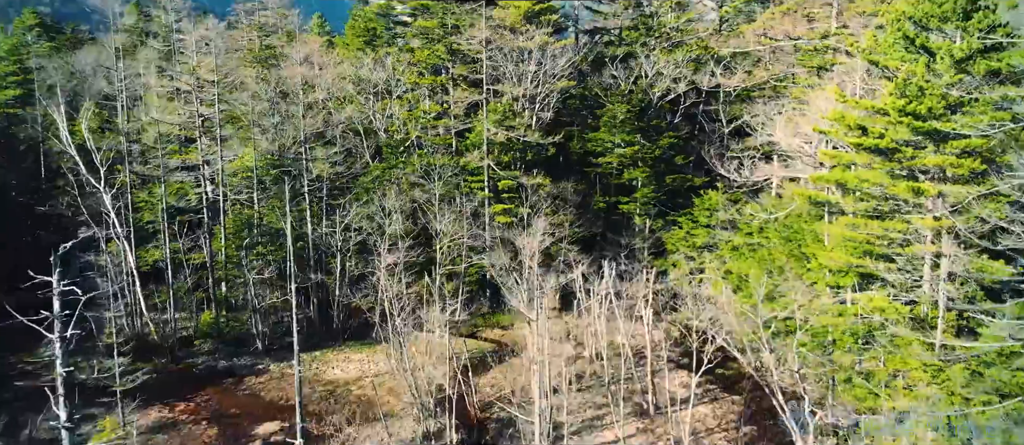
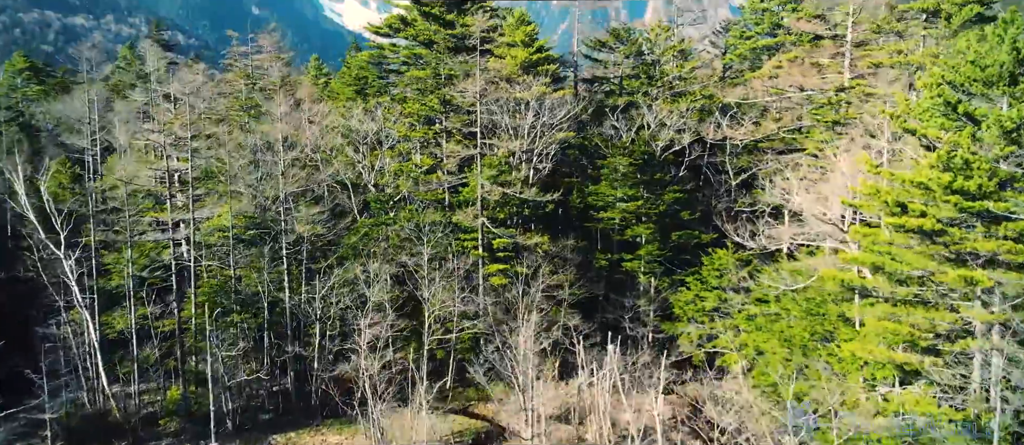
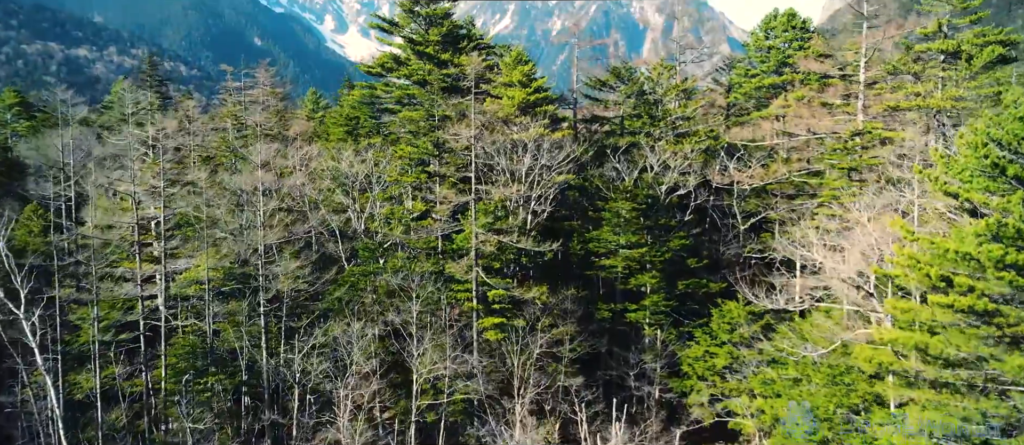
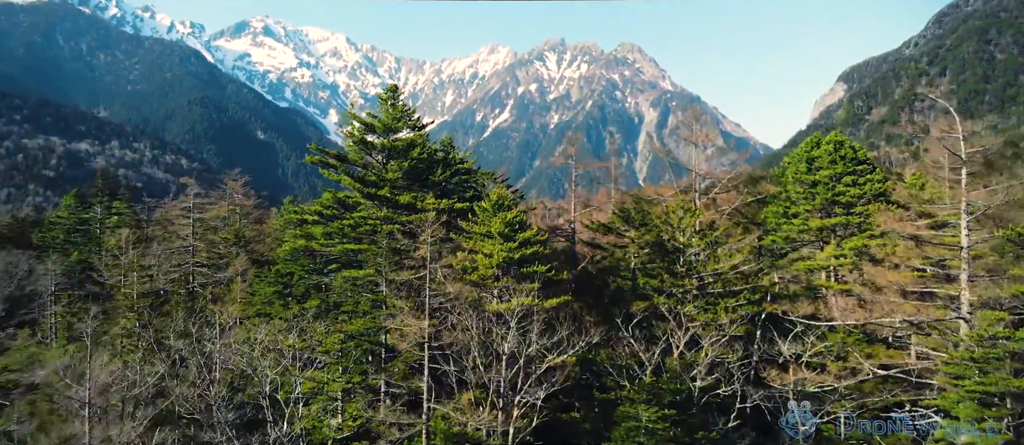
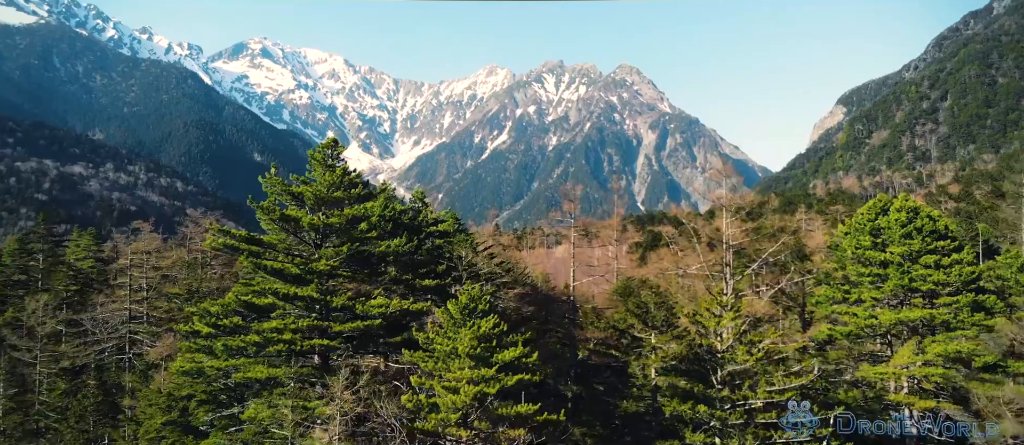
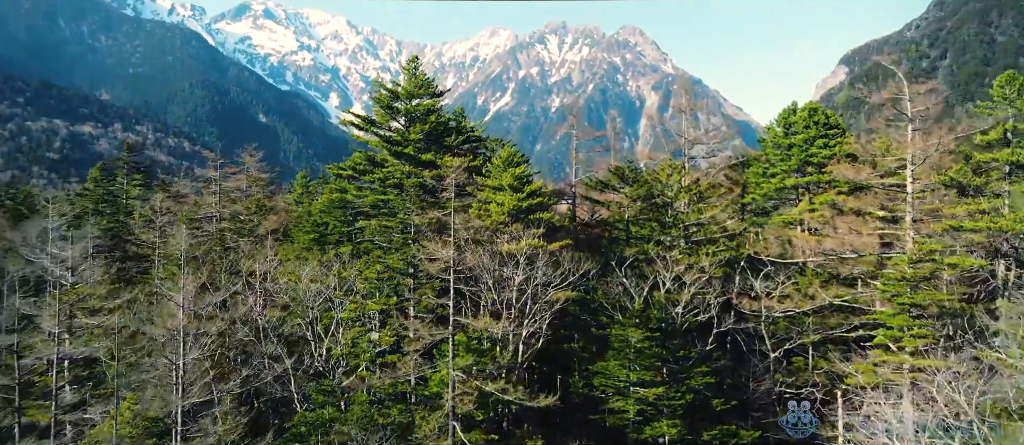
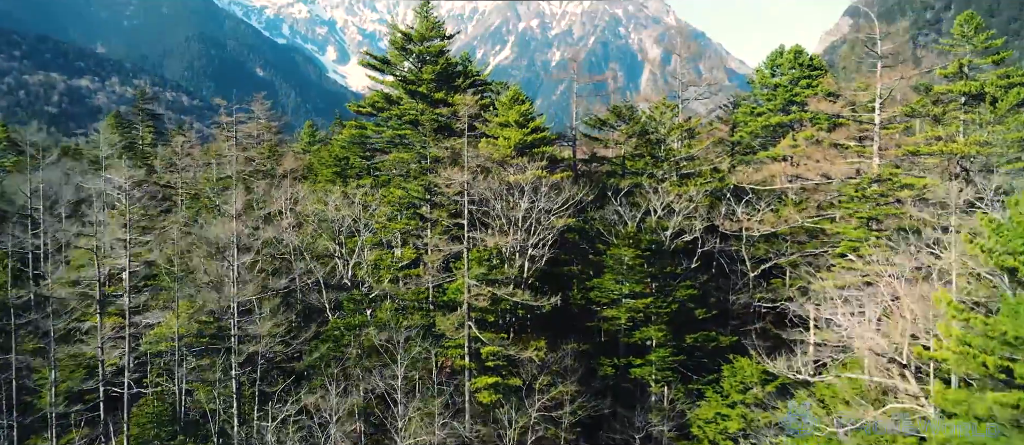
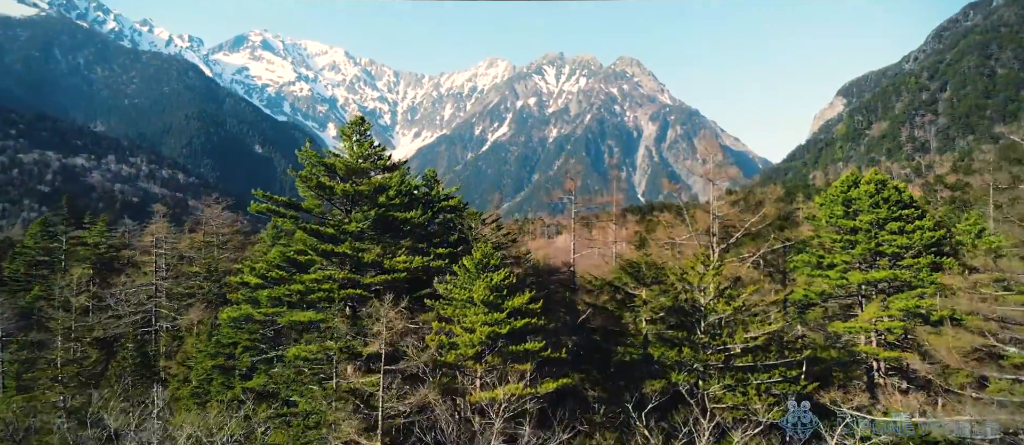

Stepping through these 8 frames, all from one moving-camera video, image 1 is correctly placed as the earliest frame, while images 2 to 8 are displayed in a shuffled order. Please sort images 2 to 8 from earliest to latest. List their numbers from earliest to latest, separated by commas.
2, 3, 7, 6, 4, 8, 5
